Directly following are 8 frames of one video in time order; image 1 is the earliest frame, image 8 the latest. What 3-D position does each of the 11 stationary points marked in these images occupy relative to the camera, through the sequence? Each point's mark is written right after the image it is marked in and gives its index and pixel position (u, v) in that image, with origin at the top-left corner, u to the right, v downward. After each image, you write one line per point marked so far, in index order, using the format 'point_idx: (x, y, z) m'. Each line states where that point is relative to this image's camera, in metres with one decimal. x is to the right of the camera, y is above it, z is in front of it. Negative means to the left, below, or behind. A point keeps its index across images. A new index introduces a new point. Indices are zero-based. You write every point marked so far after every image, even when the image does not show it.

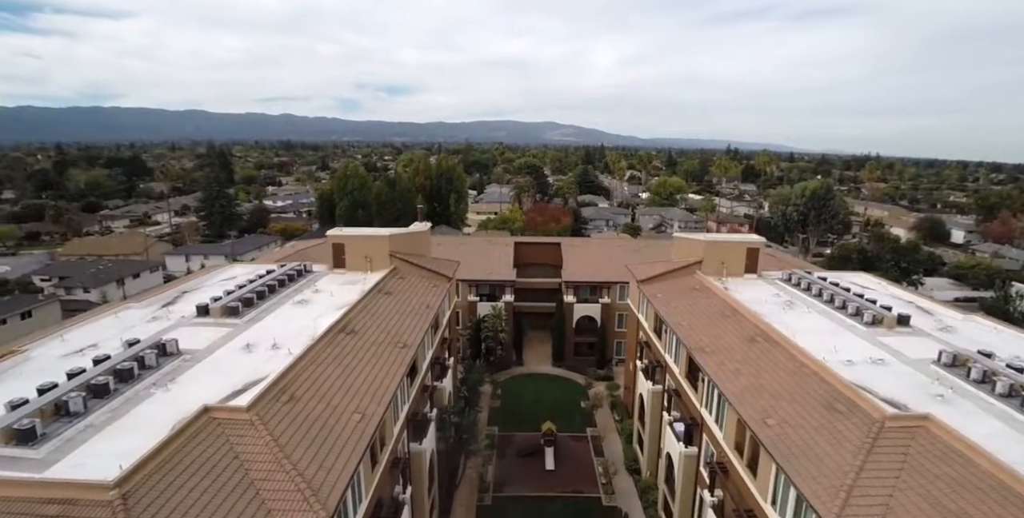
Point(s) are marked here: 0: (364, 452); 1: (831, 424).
0: (-5.0, -6.4, +17.6) m
1: (+10.6, -5.5, +17.5) m
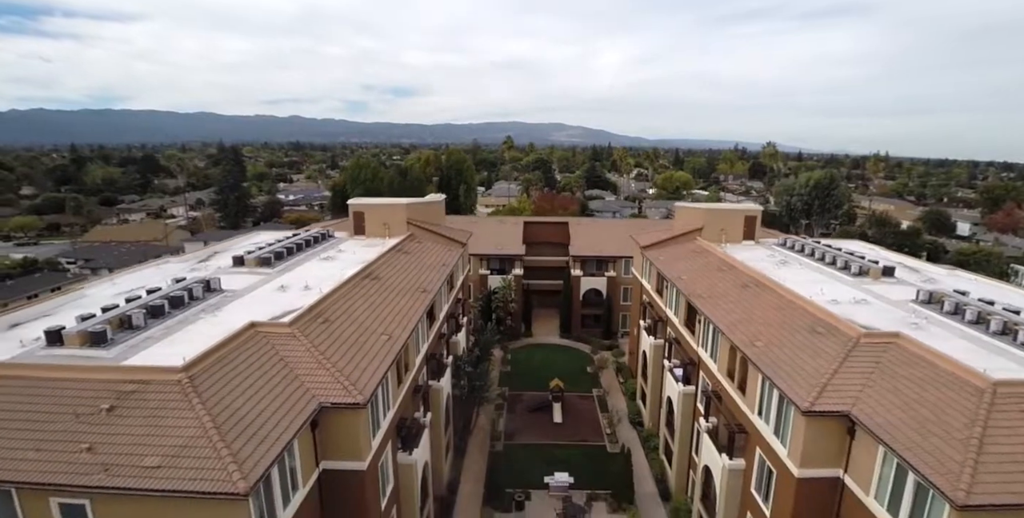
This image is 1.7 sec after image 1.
0: (-4.6, -4.0, +19.6) m
1: (+11.1, -3.1, +19.3) m
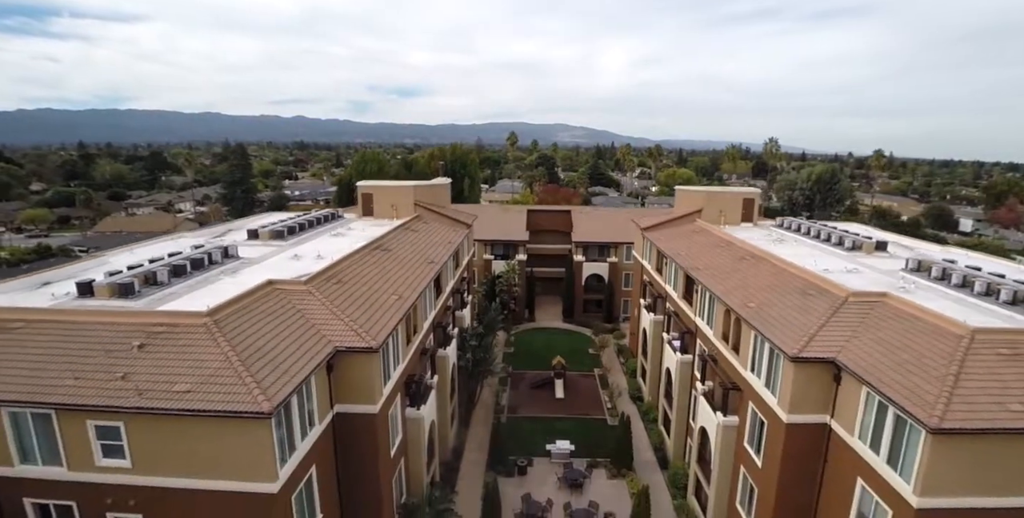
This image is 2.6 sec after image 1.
0: (-4.4, -2.5, +20.6) m
1: (+11.2, -1.7, +20.2) m
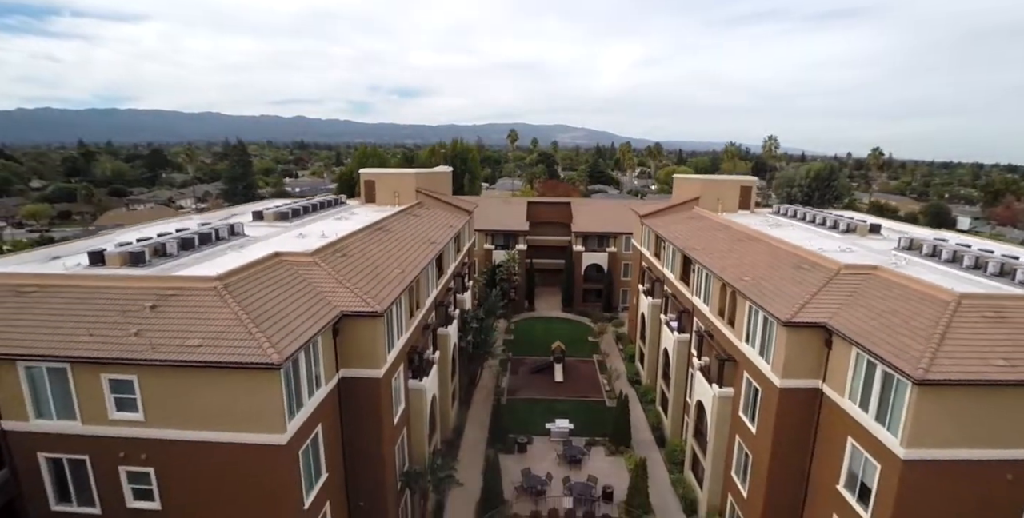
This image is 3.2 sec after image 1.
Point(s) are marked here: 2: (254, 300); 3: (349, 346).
0: (-4.4, -1.4, +21.1) m
1: (+11.2, -0.7, +20.7) m
2: (-7.9, -1.2, +16.1) m
3: (-5.5, -2.9, +17.7) m
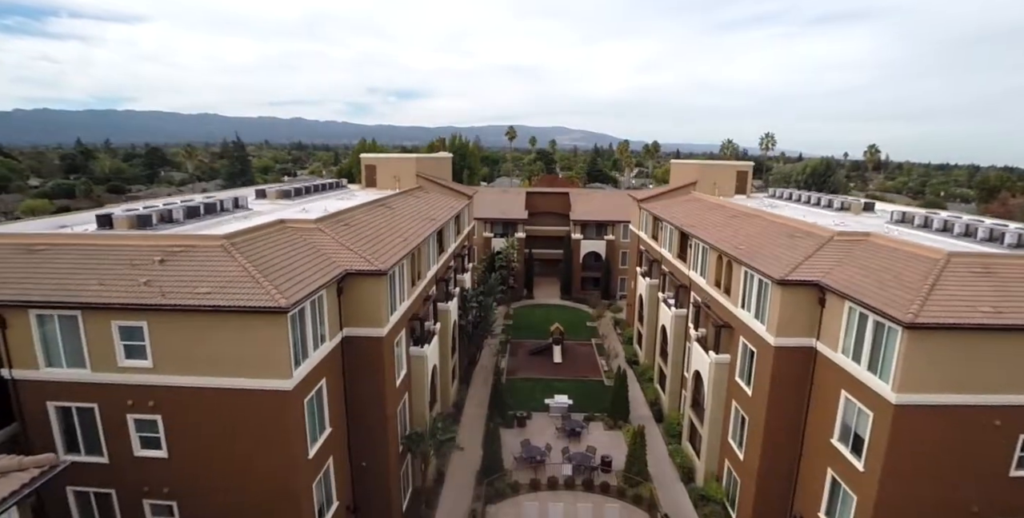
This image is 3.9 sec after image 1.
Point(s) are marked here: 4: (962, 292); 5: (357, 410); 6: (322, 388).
0: (-4.4, -0.1, +21.4) m
1: (+11.3, +0.6, +21.1) m
2: (-7.9, +0.1, +16.4) m
3: (-5.5, -1.6, +18.1) m
4: (+12.7, -1.0, +14.7) m
5: (-5.6, -5.4, +18.9) m
6: (-6.0, -4.1, +16.6) m
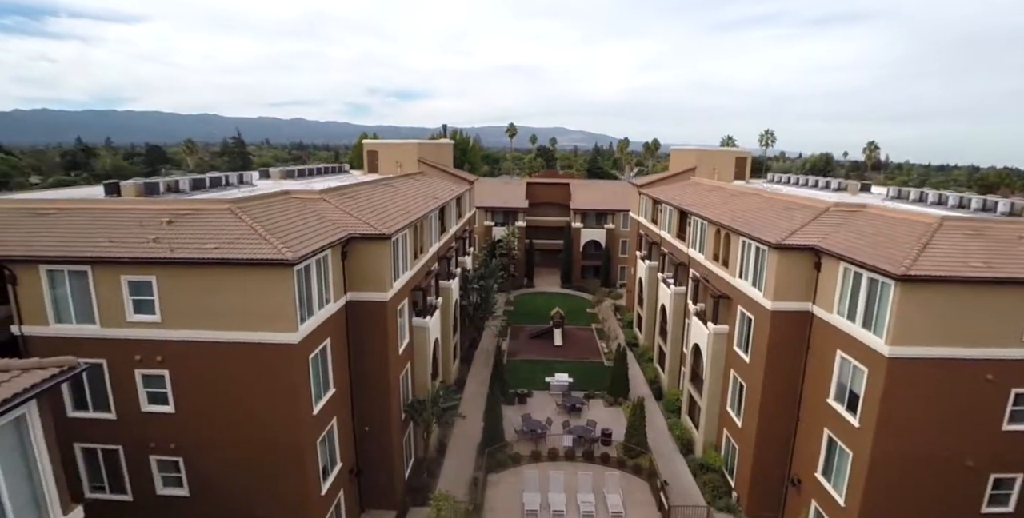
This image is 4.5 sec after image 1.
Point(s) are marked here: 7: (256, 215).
0: (-4.3, +1.1, +21.7) m
1: (+11.3, +1.8, +21.4) m
2: (-7.8, +1.3, +16.7) m
3: (-5.4, -0.4, +18.4) m
4: (+12.7, +0.2, +15.0) m
5: (-5.5, -4.2, +19.2) m
6: (-6.0, -2.9, +16.9) m
7: (-8.1, +1.4, +16.5) m
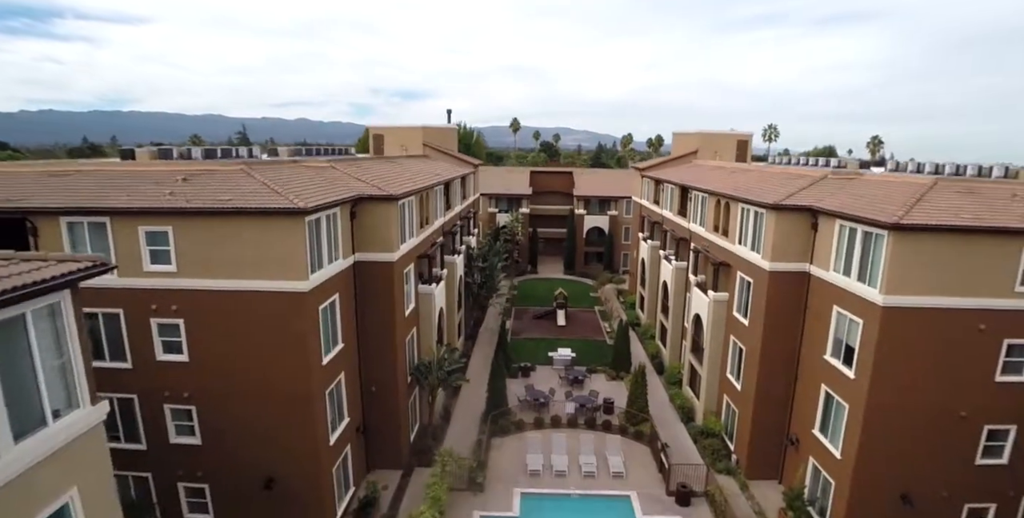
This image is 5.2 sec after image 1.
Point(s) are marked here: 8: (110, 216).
0: (-4.2, +2.5, +22.2) m
1: (+11.5, +3.2, +21.8) m
2: (-7.7, +2.7, +17.2) m
3: (-5.3, +1.0, +18.9) m
4: (+12.8, +1.6, +15.4) m
5: (-5.4, -2.8, +19.6) m
6: (-5.9, -1.5, +17.4) m
7: (-8.0, +2.8, +17.0) m
8: (-11.7, +1.2, +15.2) m
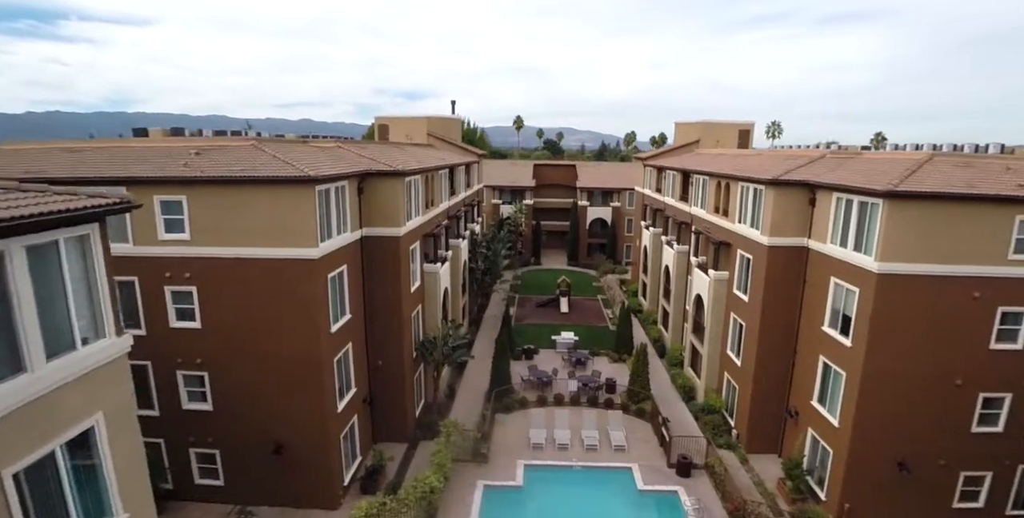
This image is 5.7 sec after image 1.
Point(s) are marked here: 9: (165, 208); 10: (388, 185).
0: (-4.0, +3.4, +22.6) m
1: (+11.6, +4.1, +22.1) m
2: (-7.6, +3.7, +17.7) m
3: (-5.2, +2.0, +19.3) m
4: (+12.9, +2.5, +15.7) m
5: (-5.3, -1.9, +20.1) m
6: (-5.7, -0.5, +17.8) m
7: (-7.8, +3.7, +17.5) m
8: (-11.5, +2.2, +15.7) m
9: (-10.5, +1.5, +15.9) m
10: (-4.5, +2.7, +19.1) m
